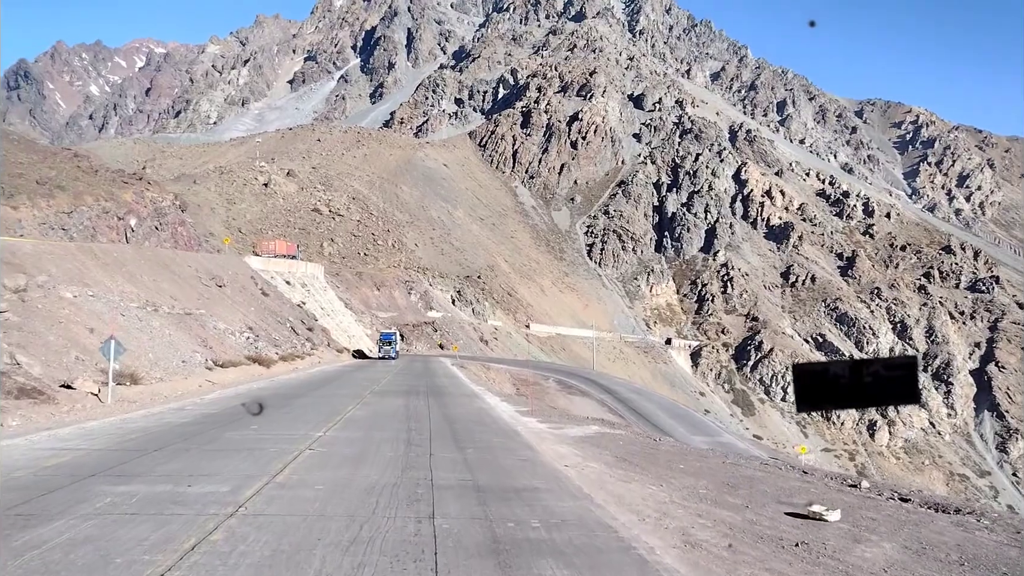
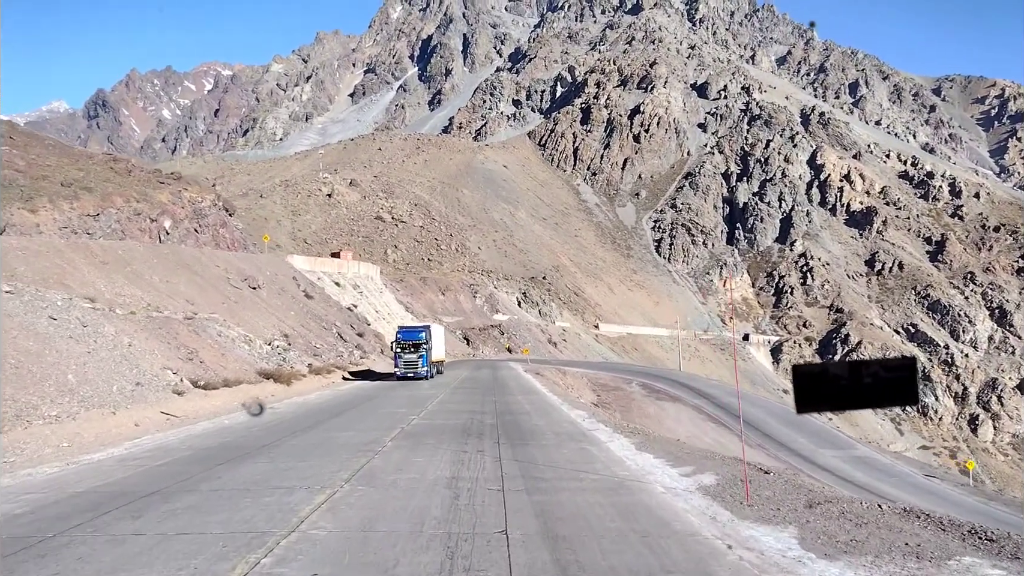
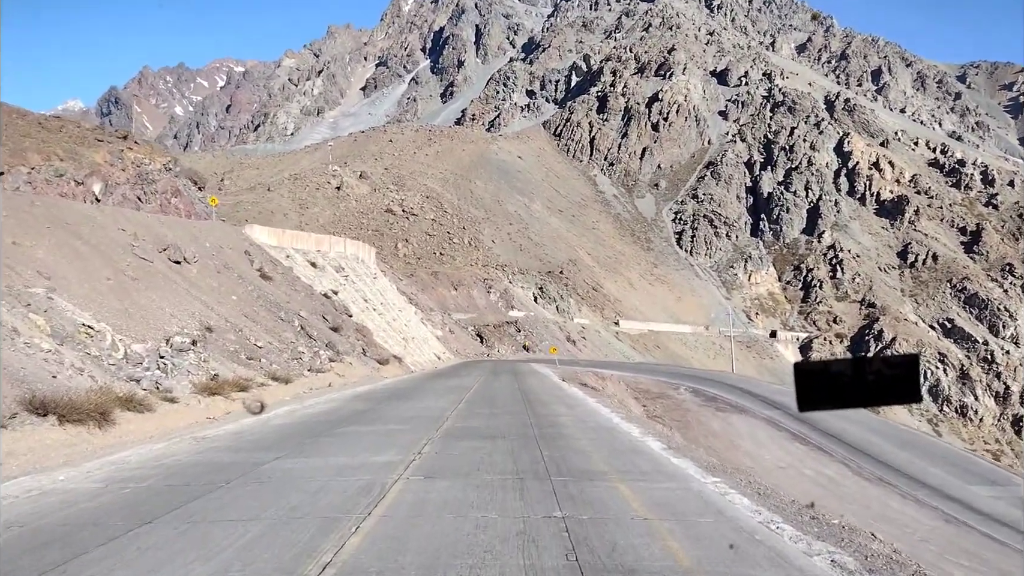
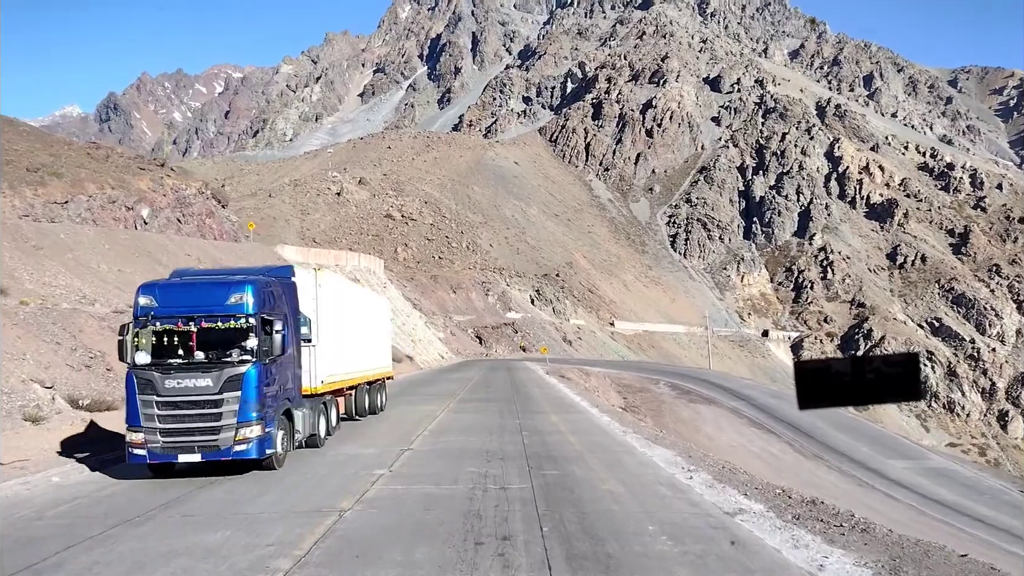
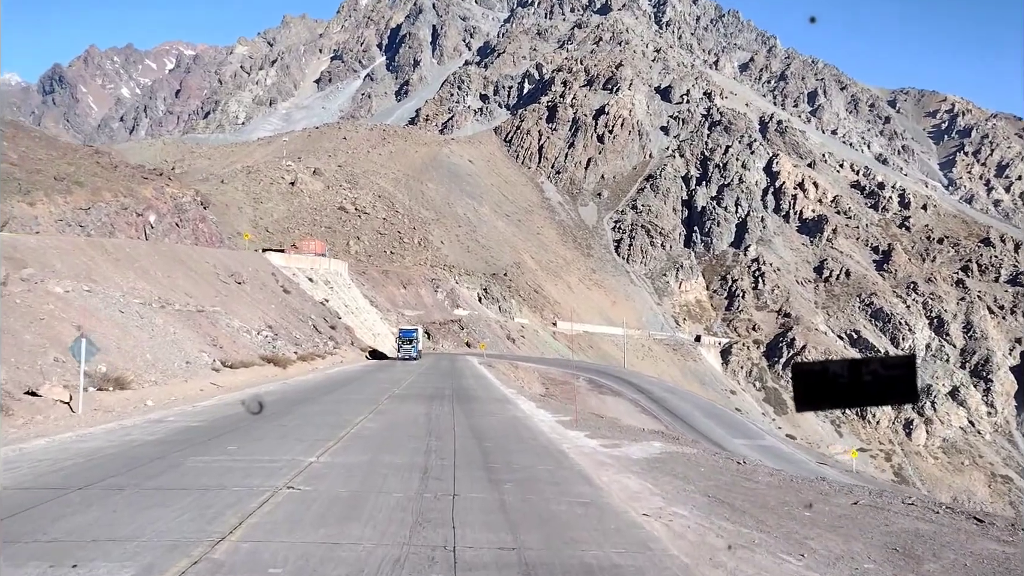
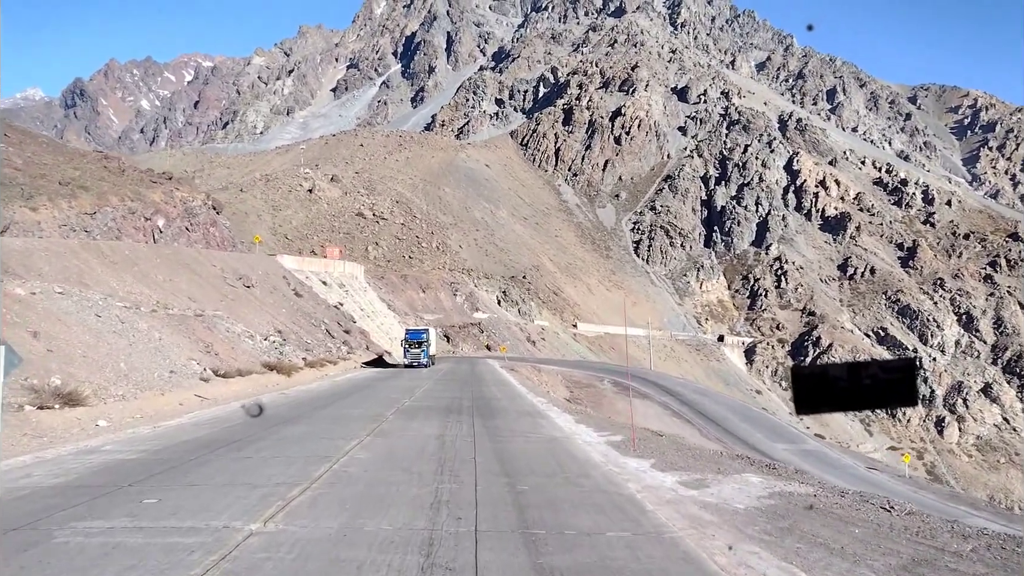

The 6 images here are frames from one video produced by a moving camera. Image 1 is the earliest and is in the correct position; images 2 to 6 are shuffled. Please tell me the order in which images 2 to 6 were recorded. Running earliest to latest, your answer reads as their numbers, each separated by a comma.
5, 6, 2, 4, 3
